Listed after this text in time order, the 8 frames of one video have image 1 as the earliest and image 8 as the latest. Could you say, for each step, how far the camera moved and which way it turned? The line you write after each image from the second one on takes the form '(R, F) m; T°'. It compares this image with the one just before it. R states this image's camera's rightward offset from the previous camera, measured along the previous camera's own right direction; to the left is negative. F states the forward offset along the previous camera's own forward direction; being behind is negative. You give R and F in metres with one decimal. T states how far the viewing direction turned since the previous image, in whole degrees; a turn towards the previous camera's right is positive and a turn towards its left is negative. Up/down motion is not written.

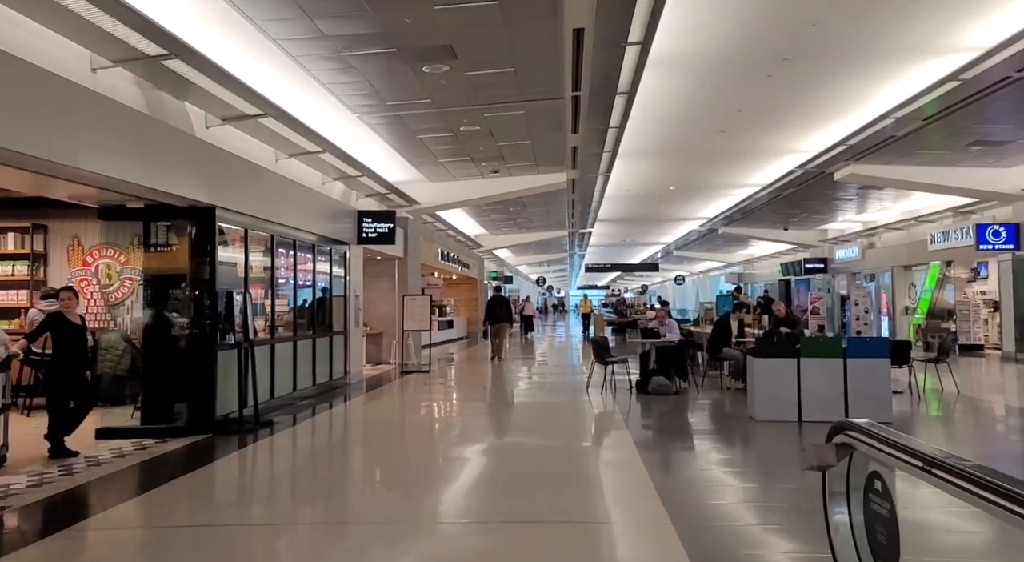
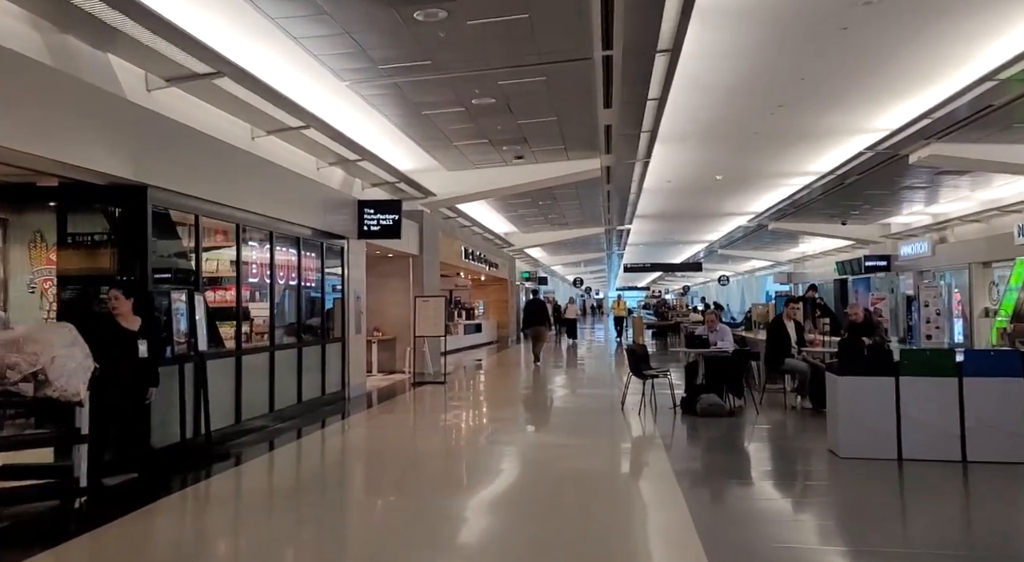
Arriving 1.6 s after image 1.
(+0.2, +1.3) m; -3°
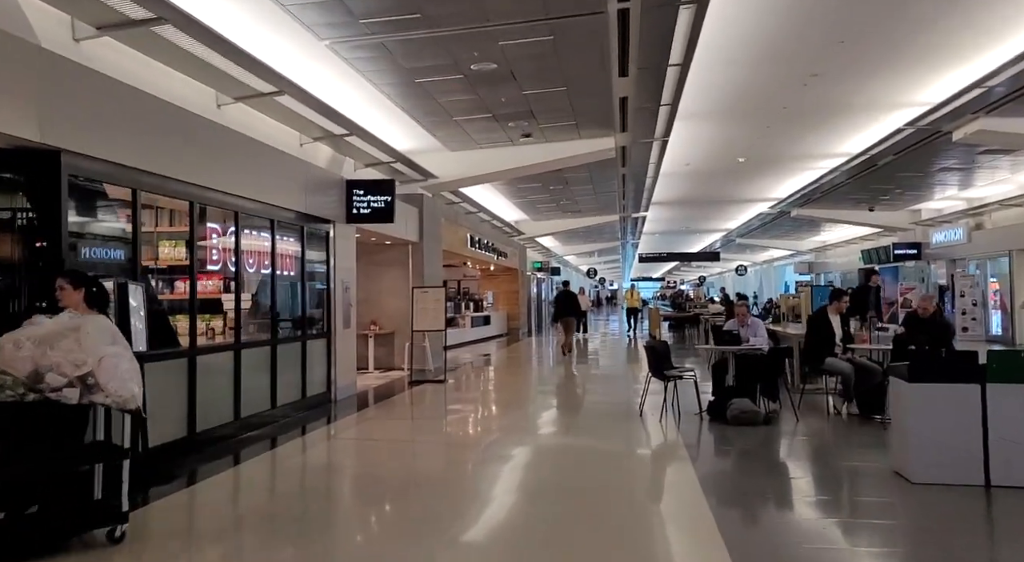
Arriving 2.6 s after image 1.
(+0.1, +0.9) m; -1°
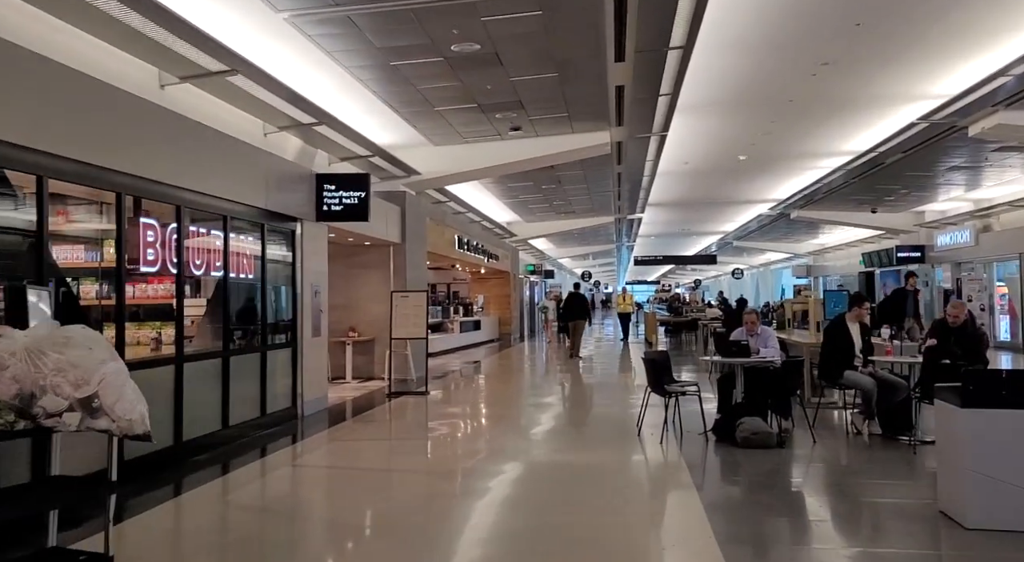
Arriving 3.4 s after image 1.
(+0.1, +0.7) m; 0°
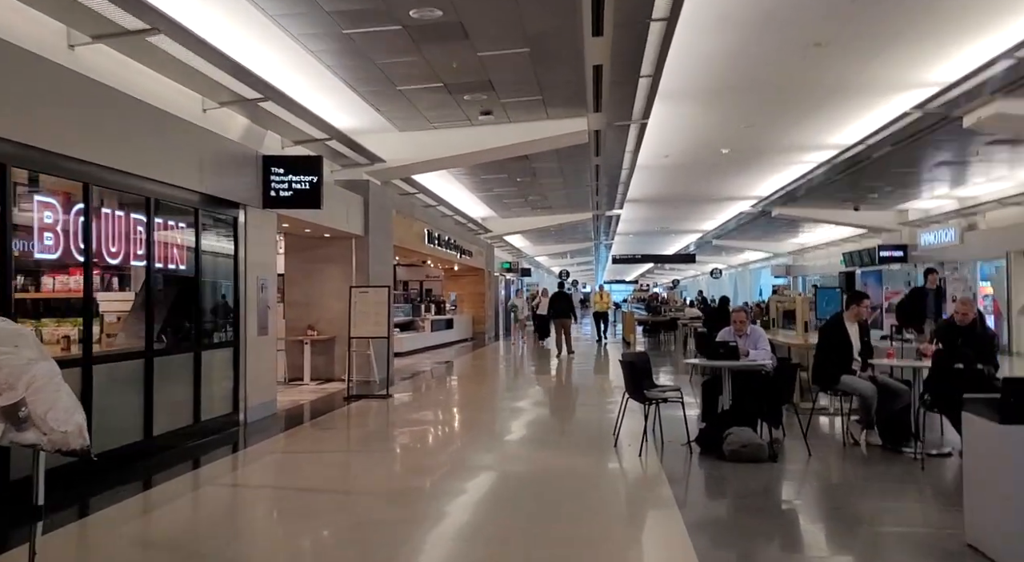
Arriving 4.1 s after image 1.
(+0.1, +0.6) m; +2°
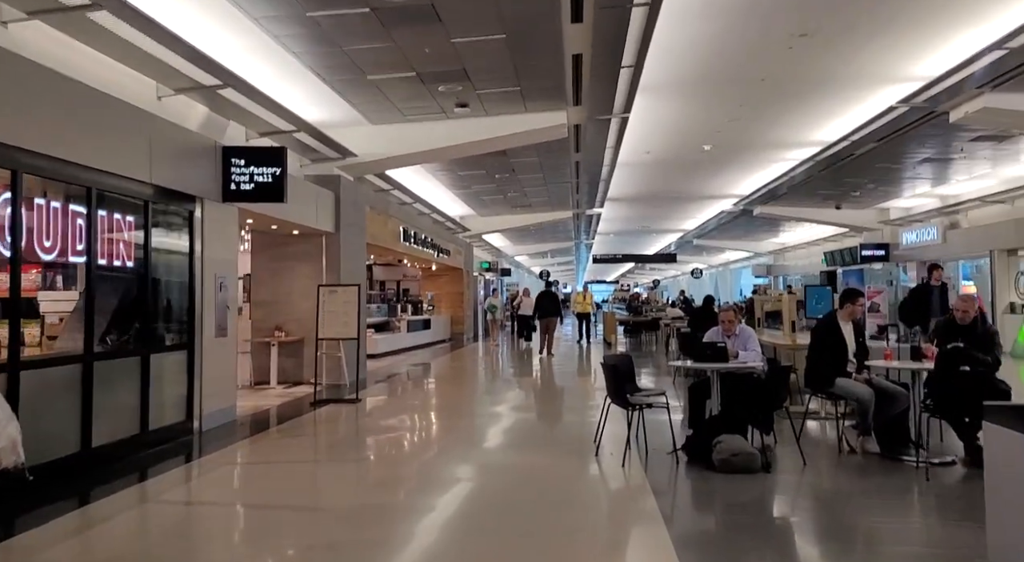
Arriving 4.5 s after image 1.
(0.0, +0.3) m; +2°
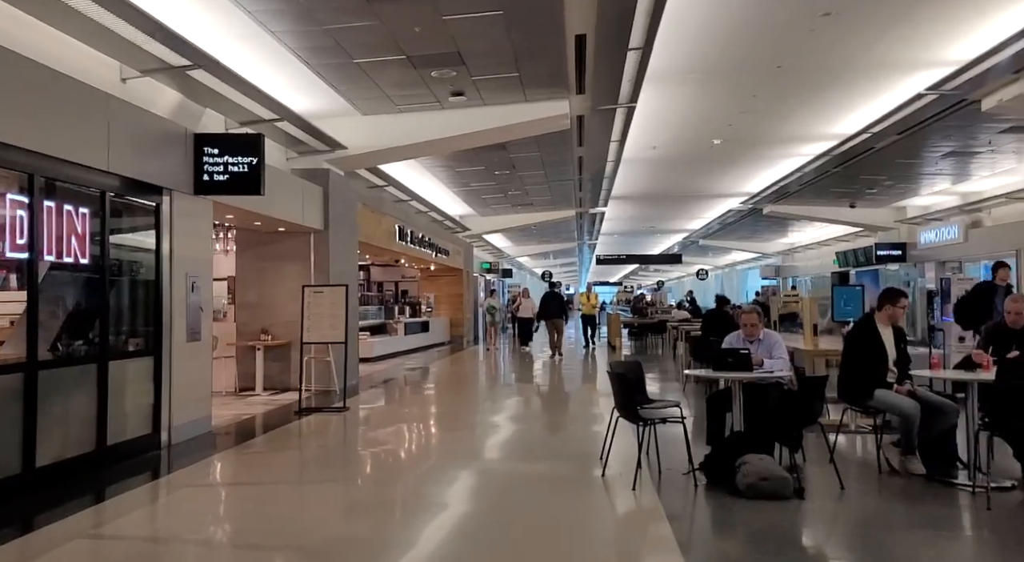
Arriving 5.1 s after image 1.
(0.0, +0.5) m; 0°
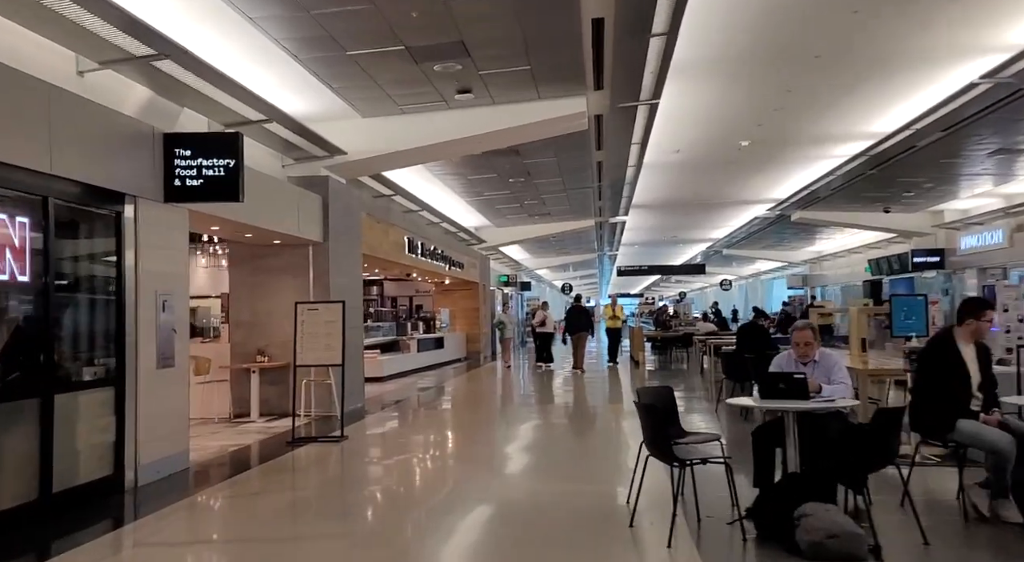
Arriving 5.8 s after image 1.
(+0.1, +0.7) m; -2°
